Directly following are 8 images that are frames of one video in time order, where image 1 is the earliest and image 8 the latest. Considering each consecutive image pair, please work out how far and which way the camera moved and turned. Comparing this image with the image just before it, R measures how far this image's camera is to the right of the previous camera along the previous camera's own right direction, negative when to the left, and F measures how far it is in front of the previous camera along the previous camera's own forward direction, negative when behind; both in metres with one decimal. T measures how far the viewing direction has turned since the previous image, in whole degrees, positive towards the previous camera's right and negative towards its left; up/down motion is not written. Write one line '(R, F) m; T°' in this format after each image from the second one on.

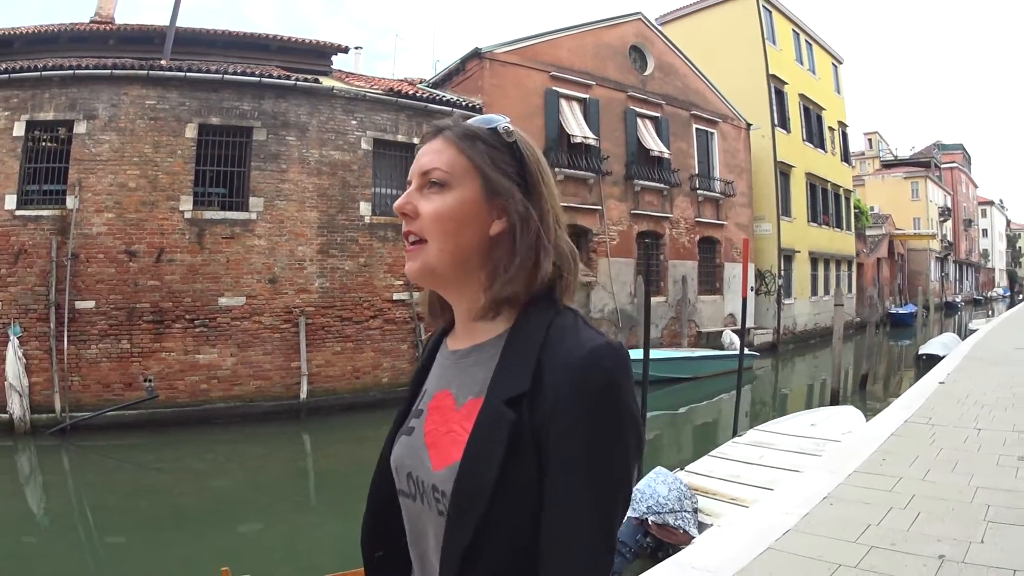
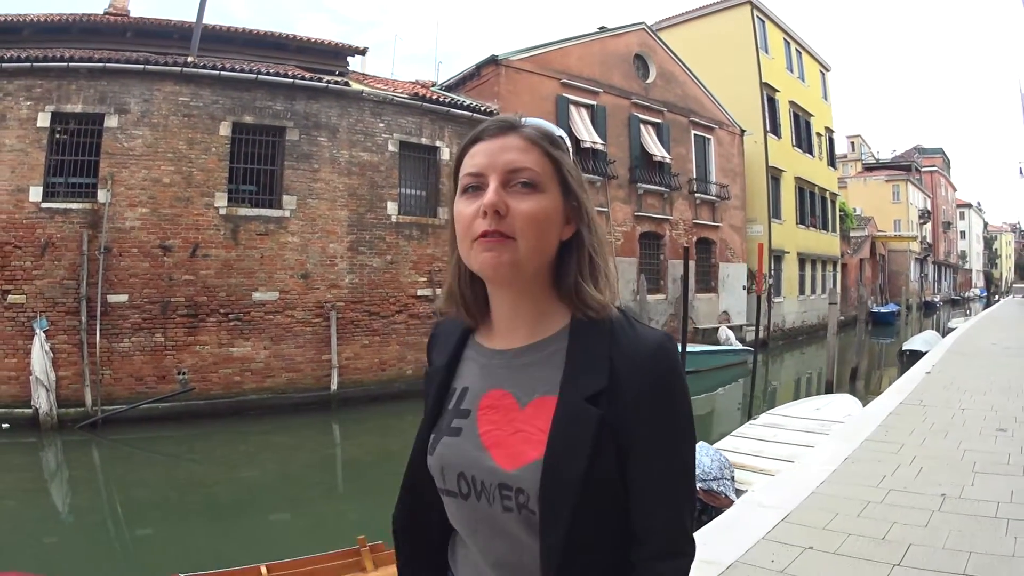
(-1.0, -0.5) m; +3°
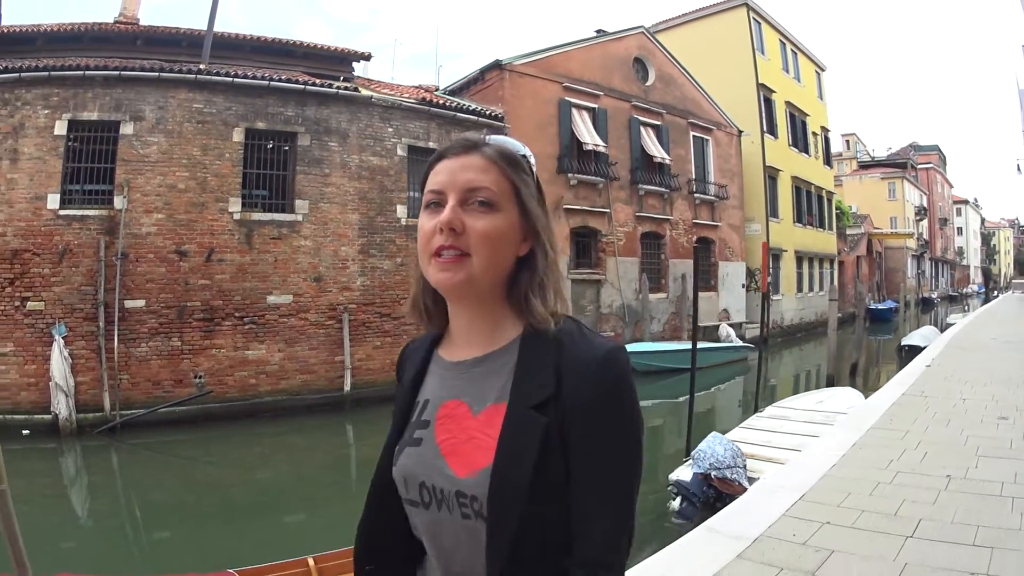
(-0.3, -0.2) m; +1°
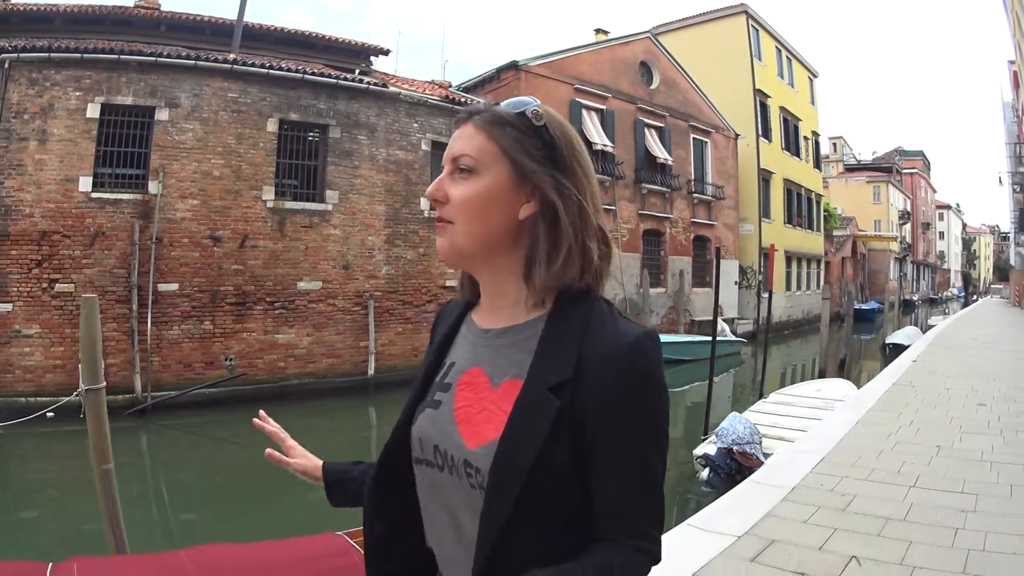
(-0.9, -0.5) m; +2°
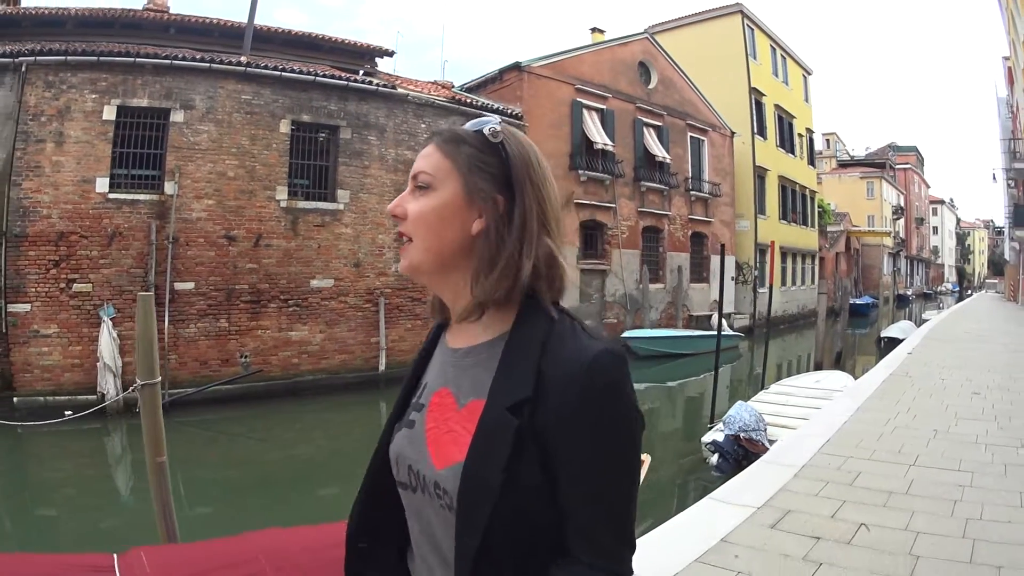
(-0.3, -0.3) m; +1°
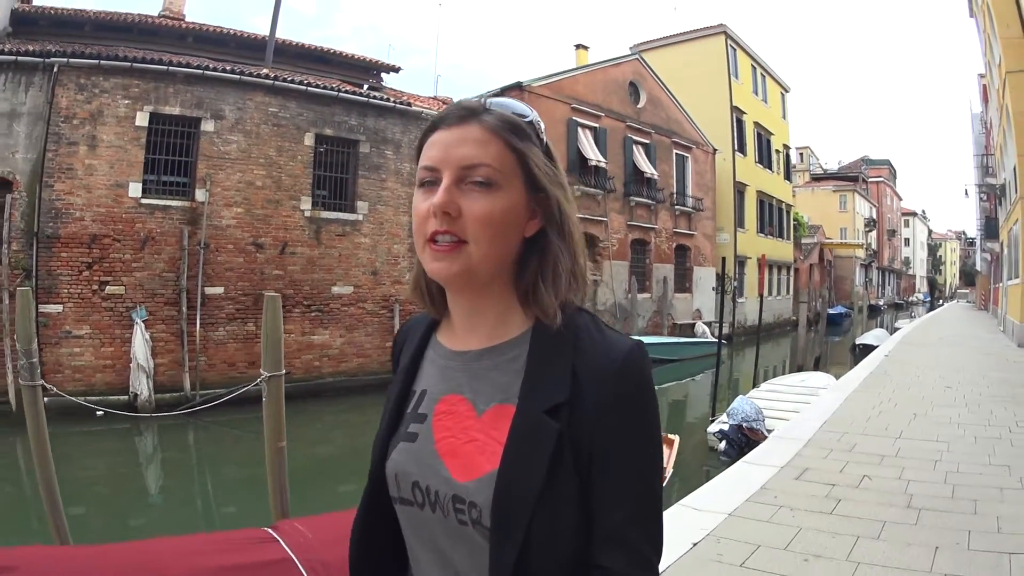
(-0.9, -0.8) m; +3°
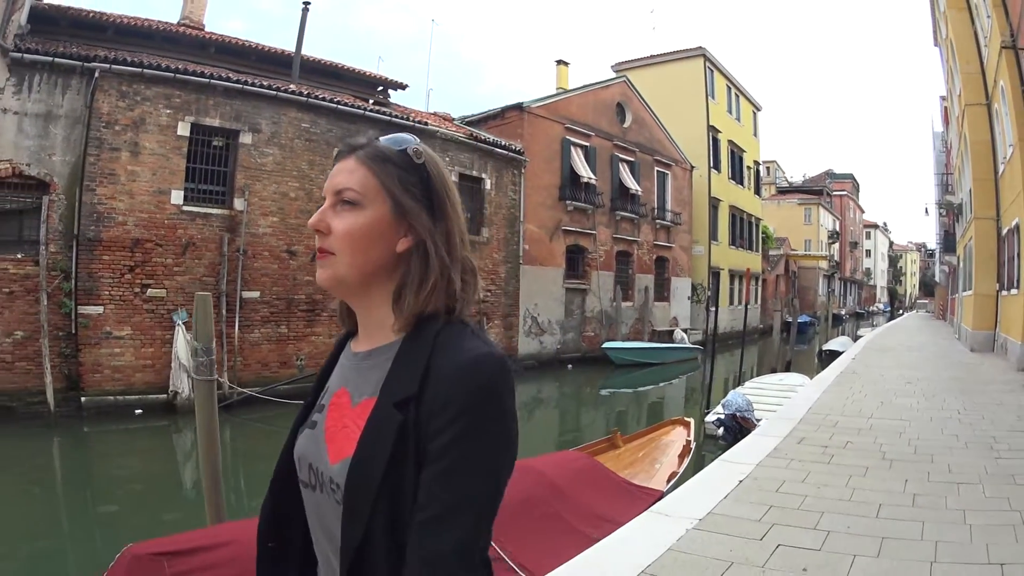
(-1.2, -1.0) m; +4°
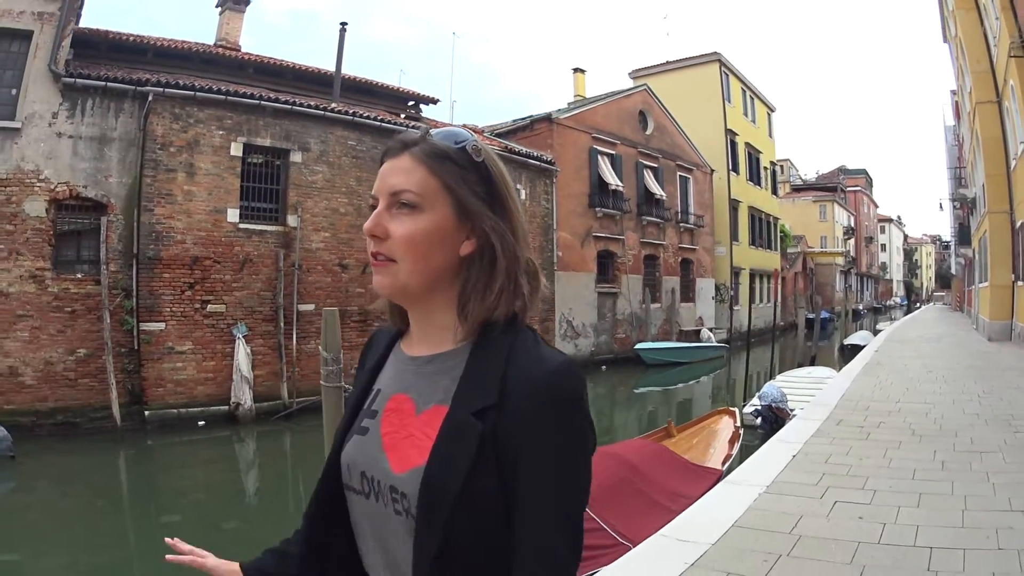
(-0.8, -0.4) m; 0°
